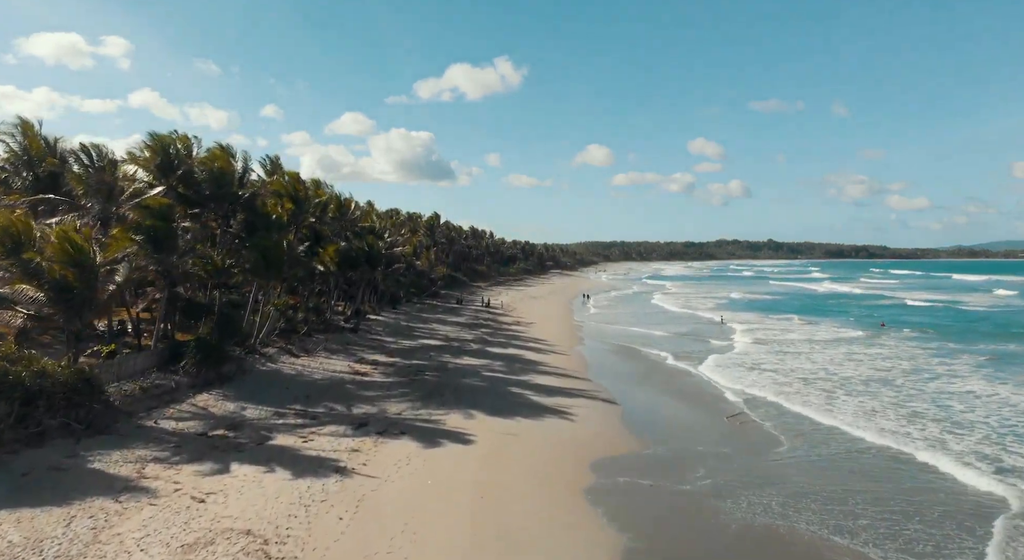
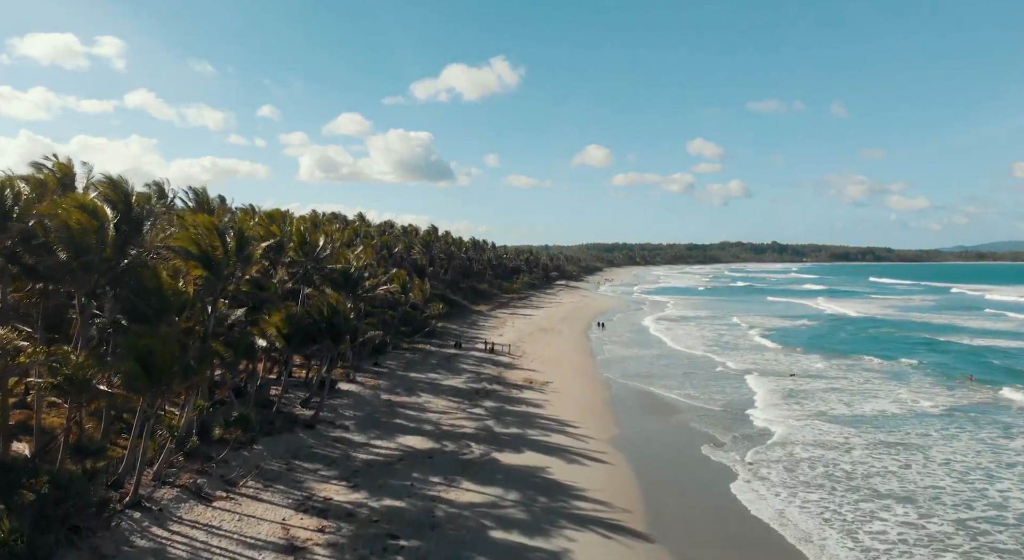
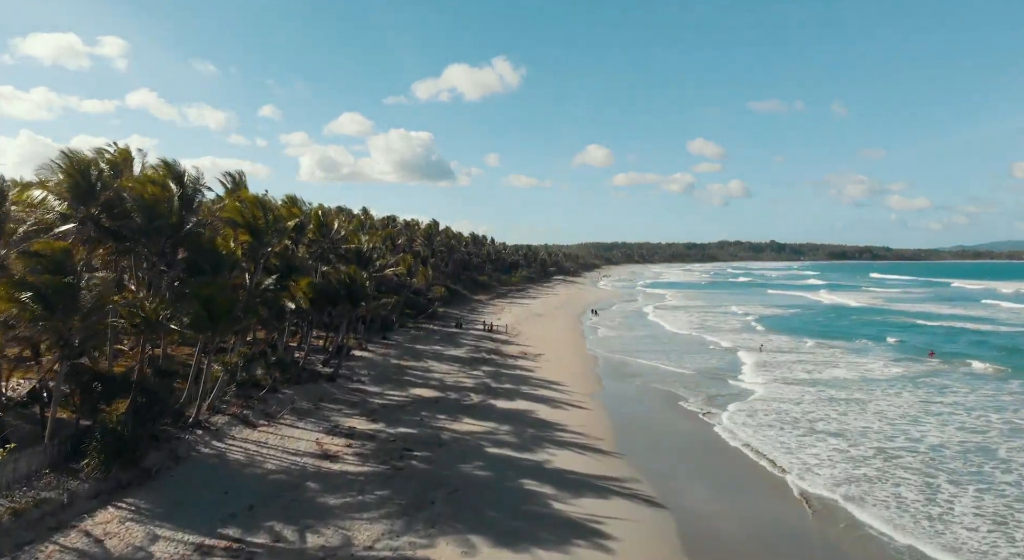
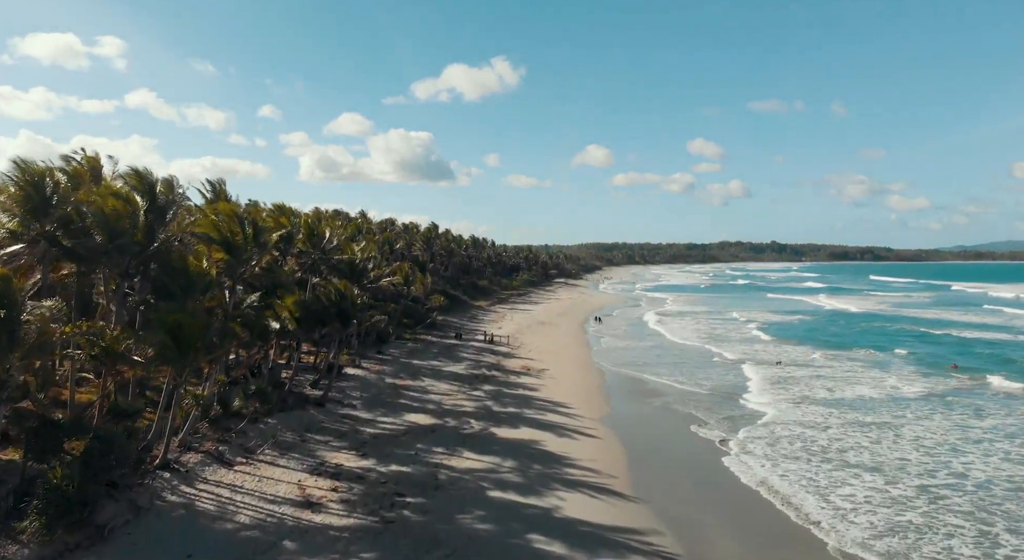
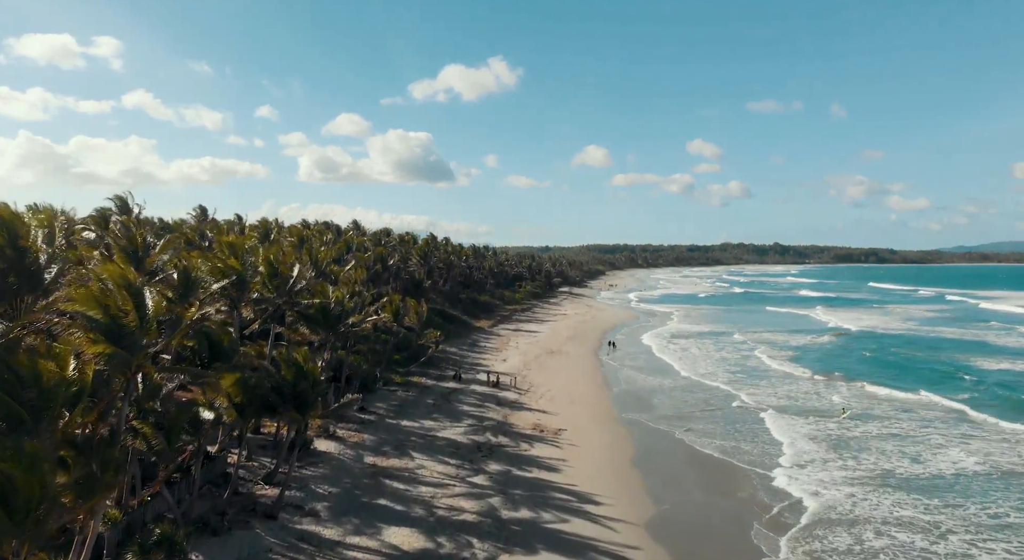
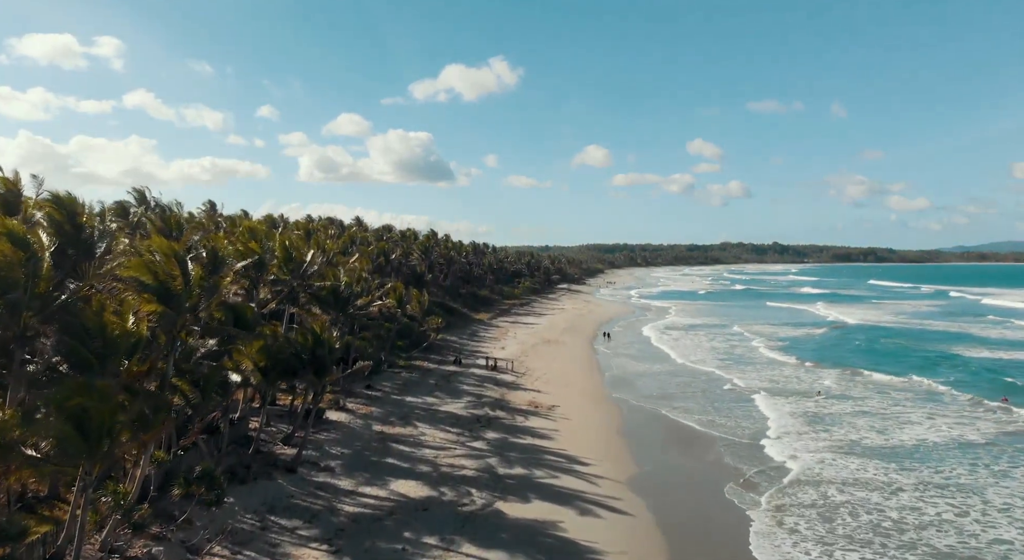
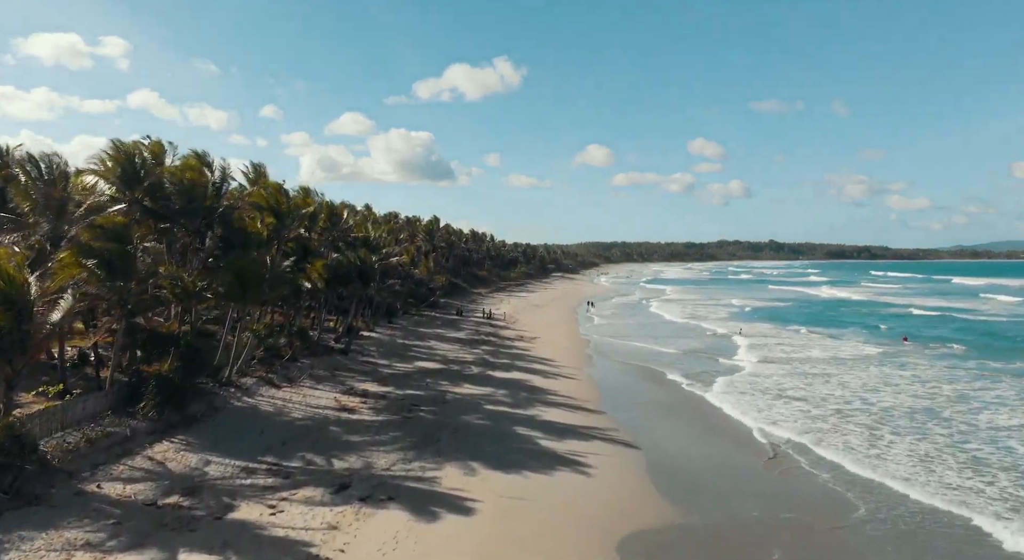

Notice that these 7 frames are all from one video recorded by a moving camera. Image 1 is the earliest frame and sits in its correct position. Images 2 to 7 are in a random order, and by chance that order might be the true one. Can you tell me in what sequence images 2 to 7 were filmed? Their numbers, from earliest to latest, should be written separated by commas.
7, 3, 4, 2, 6, 5
